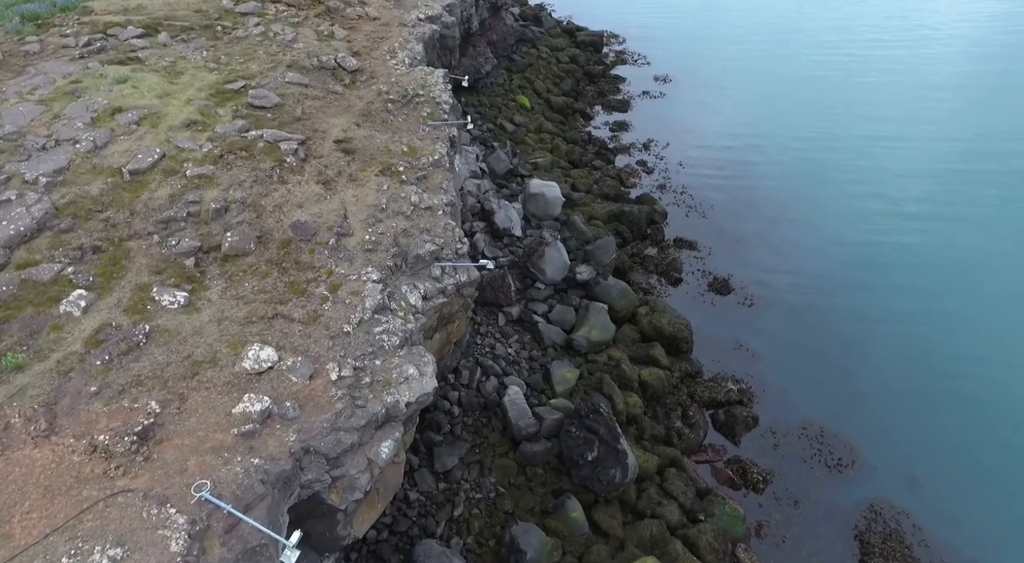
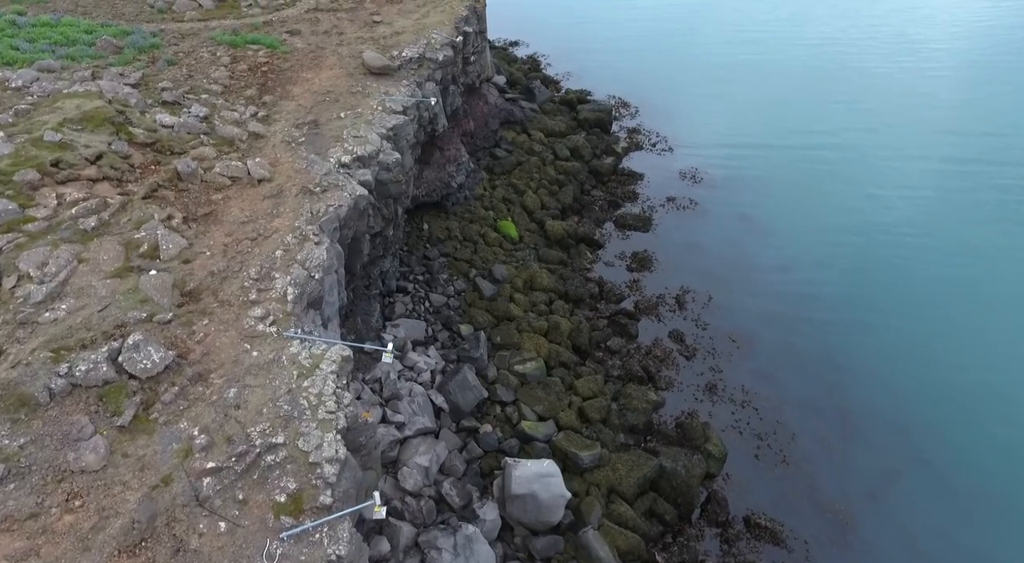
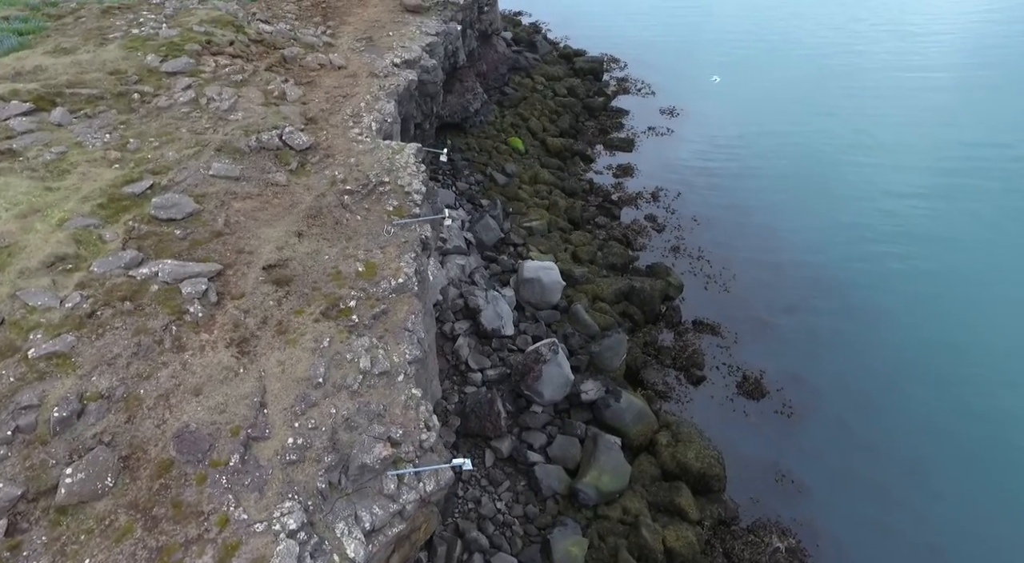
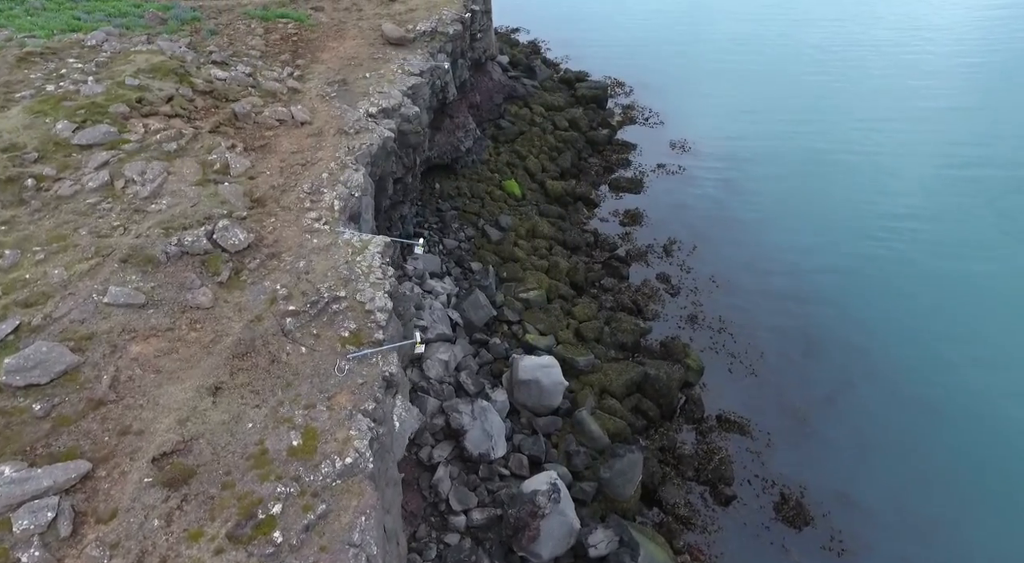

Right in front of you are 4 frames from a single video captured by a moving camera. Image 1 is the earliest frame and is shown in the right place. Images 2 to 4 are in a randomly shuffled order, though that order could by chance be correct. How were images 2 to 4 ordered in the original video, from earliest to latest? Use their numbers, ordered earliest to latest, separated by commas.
3, 4, 2
